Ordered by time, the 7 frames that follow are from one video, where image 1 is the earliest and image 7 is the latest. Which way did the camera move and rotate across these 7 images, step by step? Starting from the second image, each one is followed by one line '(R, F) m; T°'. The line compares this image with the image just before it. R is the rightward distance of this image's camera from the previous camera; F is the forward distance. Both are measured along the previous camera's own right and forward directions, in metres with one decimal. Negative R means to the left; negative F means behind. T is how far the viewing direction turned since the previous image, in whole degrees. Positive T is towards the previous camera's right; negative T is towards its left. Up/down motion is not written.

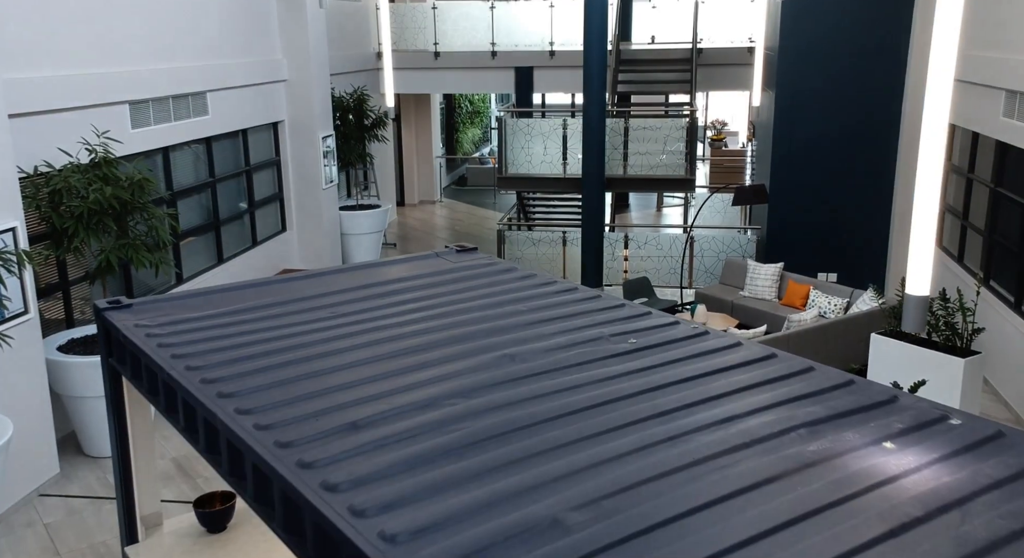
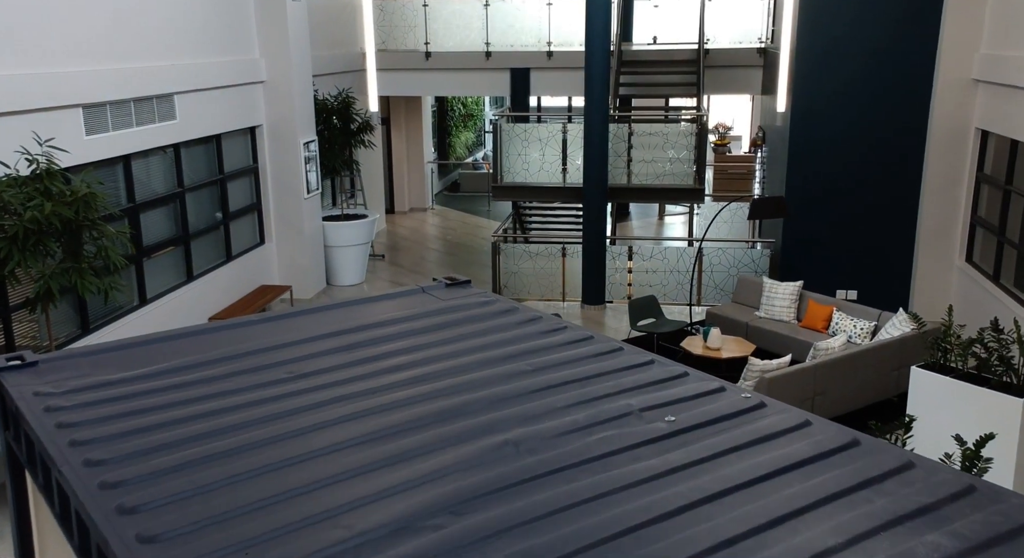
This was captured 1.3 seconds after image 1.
(0.0, +0.9) m; 0°
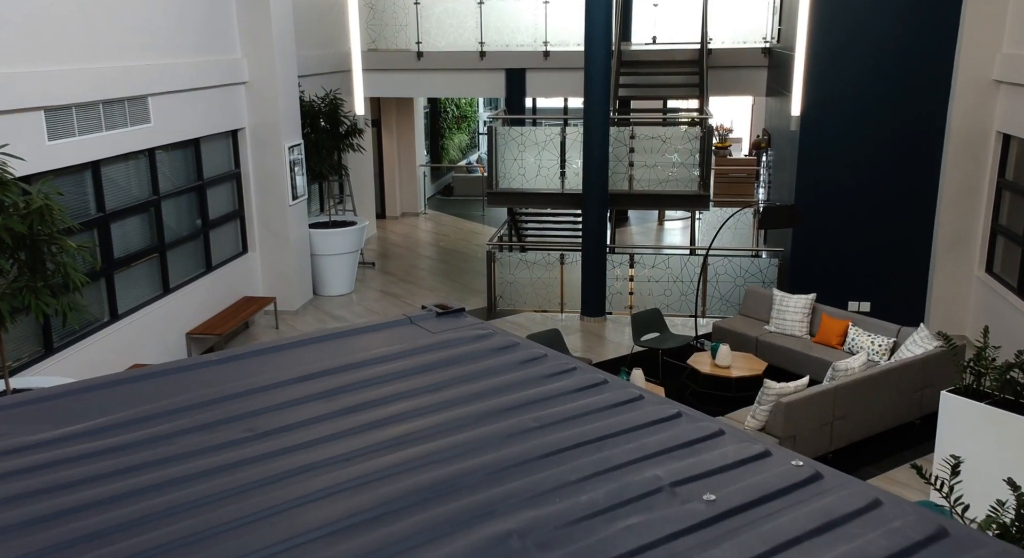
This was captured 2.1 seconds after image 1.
(0.0, +0.6) m; 0°
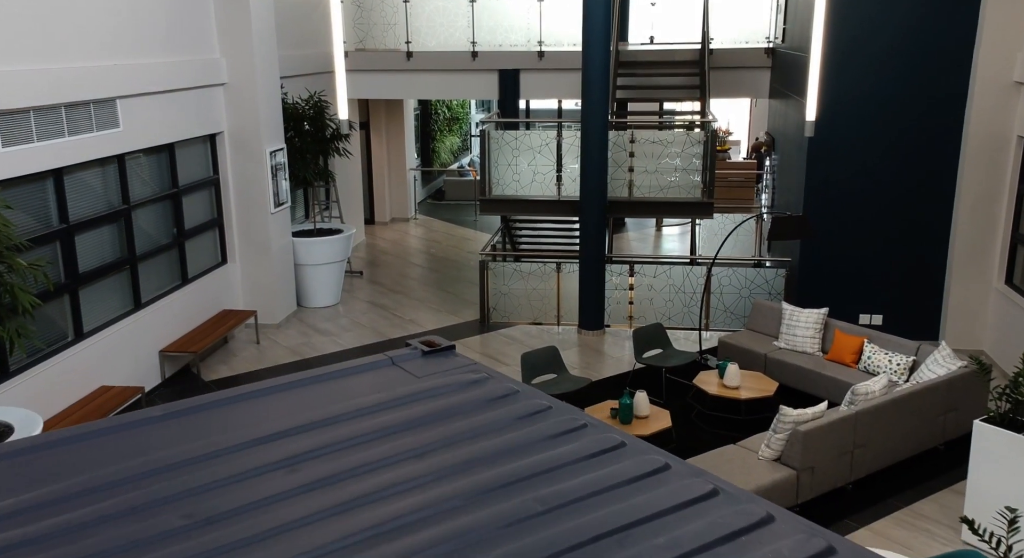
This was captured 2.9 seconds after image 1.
(0.0, +0.6) m; 0°
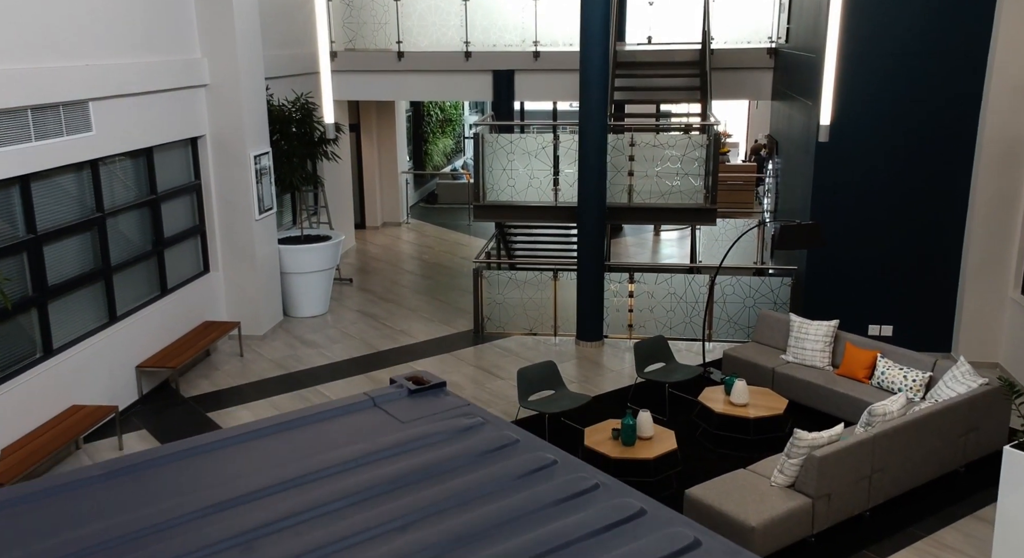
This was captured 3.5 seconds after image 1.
(0.0, +0.4) m; 0°
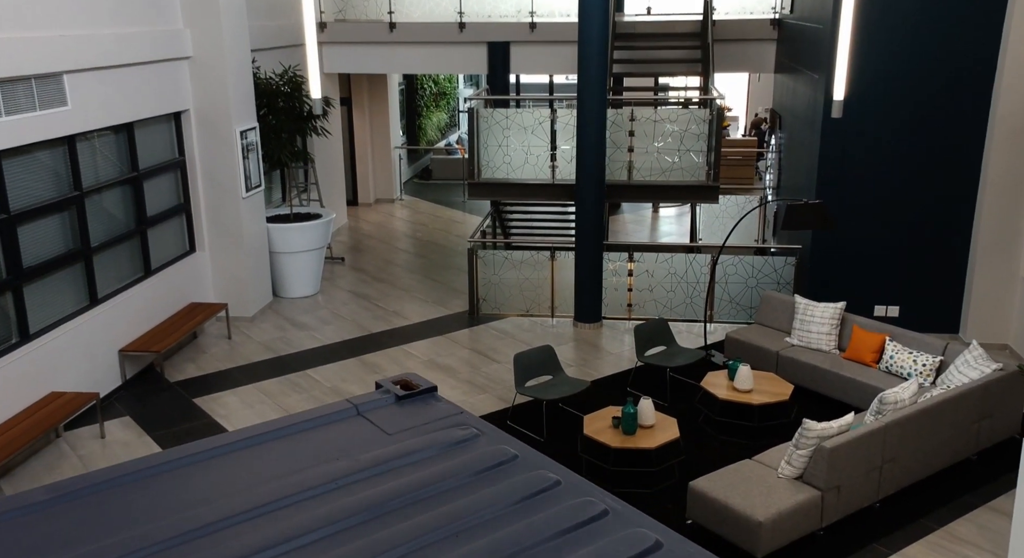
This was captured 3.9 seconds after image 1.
(0.0, +0.3) m; 0°
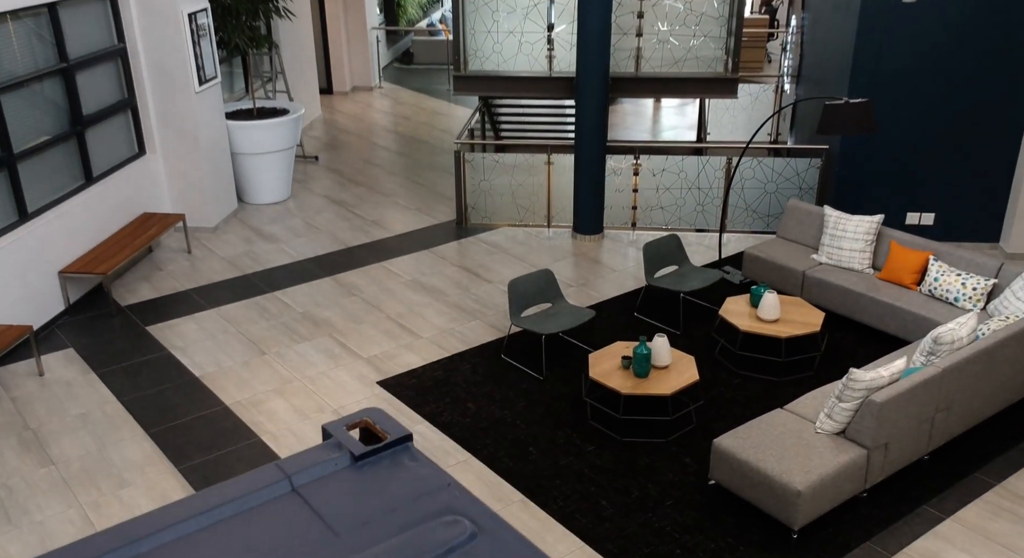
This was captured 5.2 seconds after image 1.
(-0.1, +1.0) m; +1°
